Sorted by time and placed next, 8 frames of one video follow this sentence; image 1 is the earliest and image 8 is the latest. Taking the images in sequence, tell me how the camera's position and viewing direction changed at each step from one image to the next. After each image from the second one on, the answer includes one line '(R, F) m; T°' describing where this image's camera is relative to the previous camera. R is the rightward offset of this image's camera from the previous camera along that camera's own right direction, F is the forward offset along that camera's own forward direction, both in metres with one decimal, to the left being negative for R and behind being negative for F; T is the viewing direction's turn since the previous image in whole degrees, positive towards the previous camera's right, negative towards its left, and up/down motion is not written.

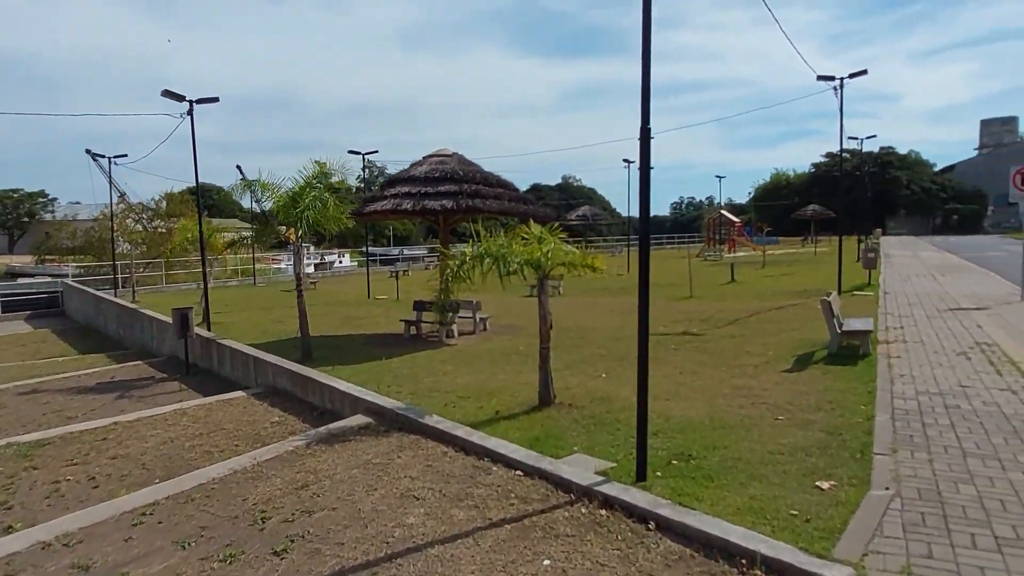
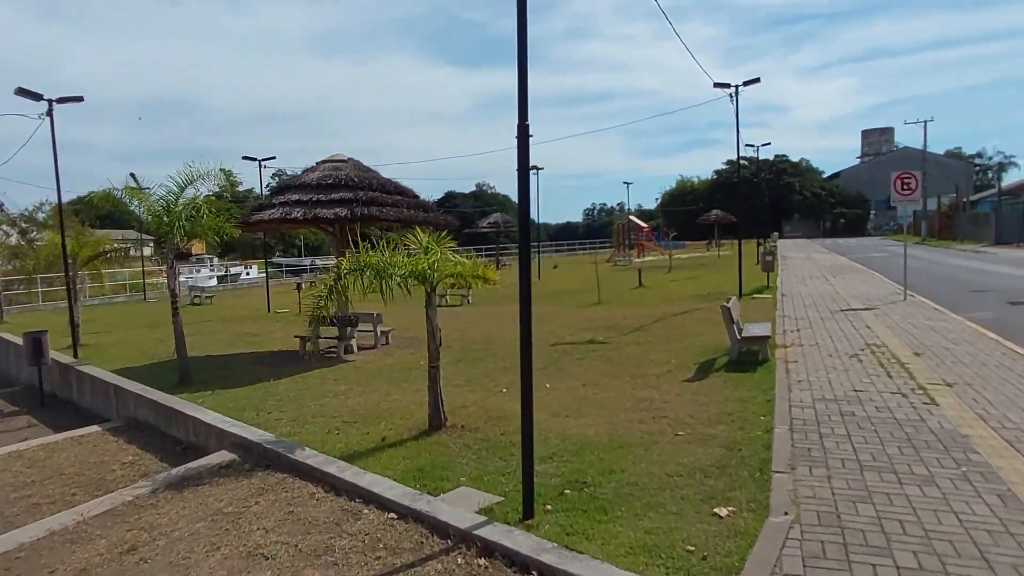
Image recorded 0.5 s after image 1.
(+0.3, +0.5) m; +7°
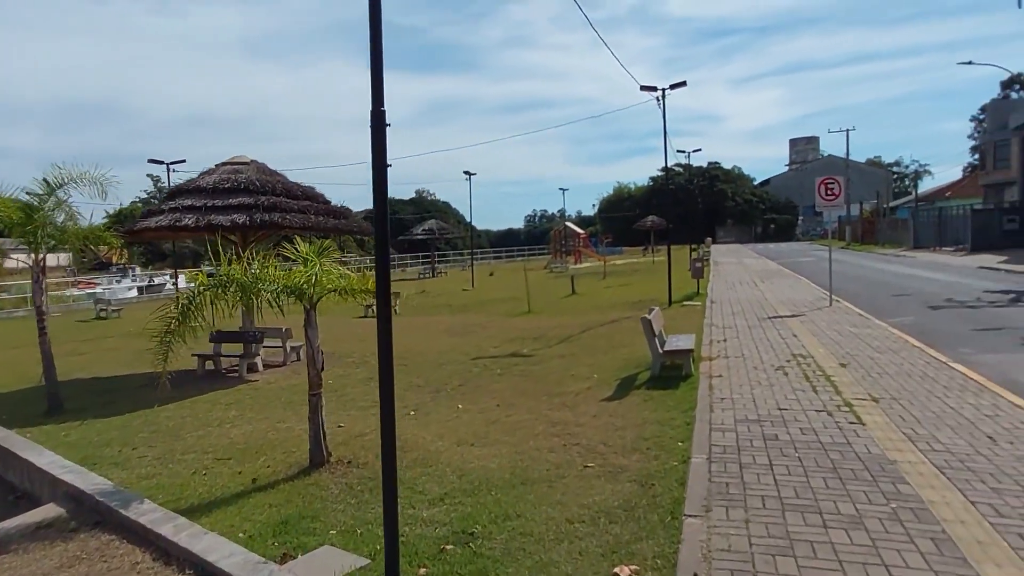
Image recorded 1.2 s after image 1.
(+0.5, +0.8) m; +5°
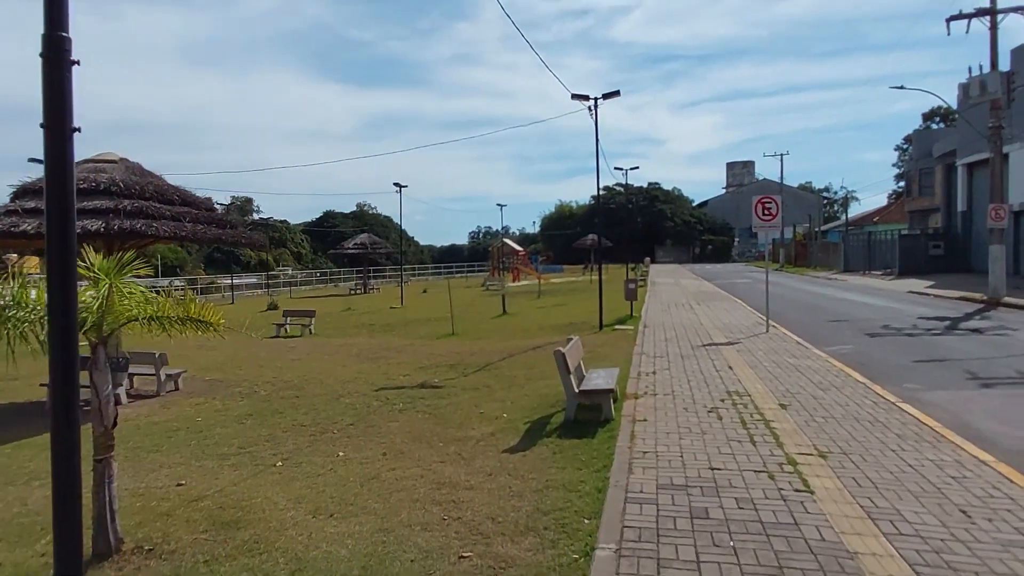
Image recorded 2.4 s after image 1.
(+0.6, +1.4) m; +5°
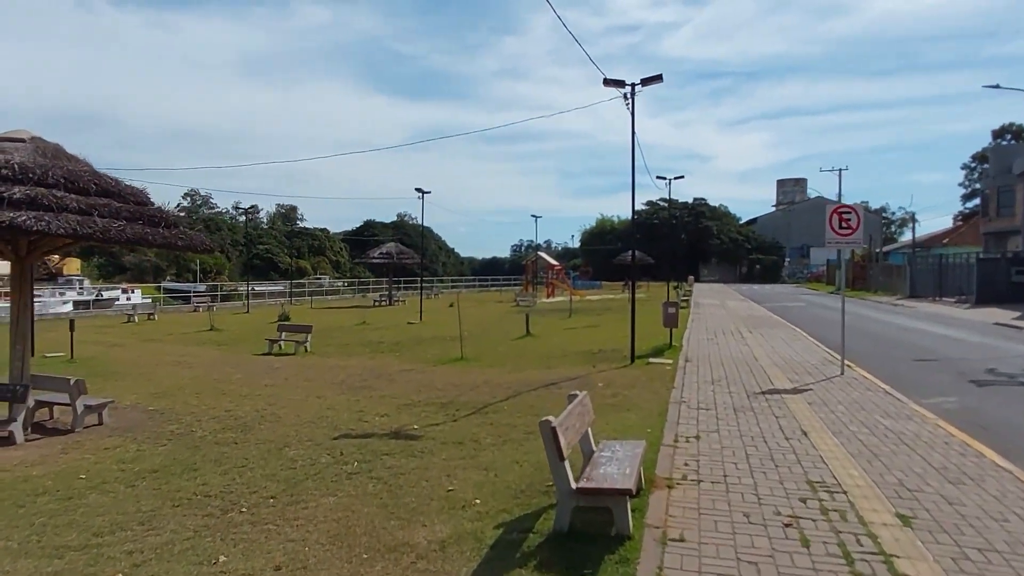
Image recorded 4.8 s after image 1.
(+0.5, +2.7) m; -3°
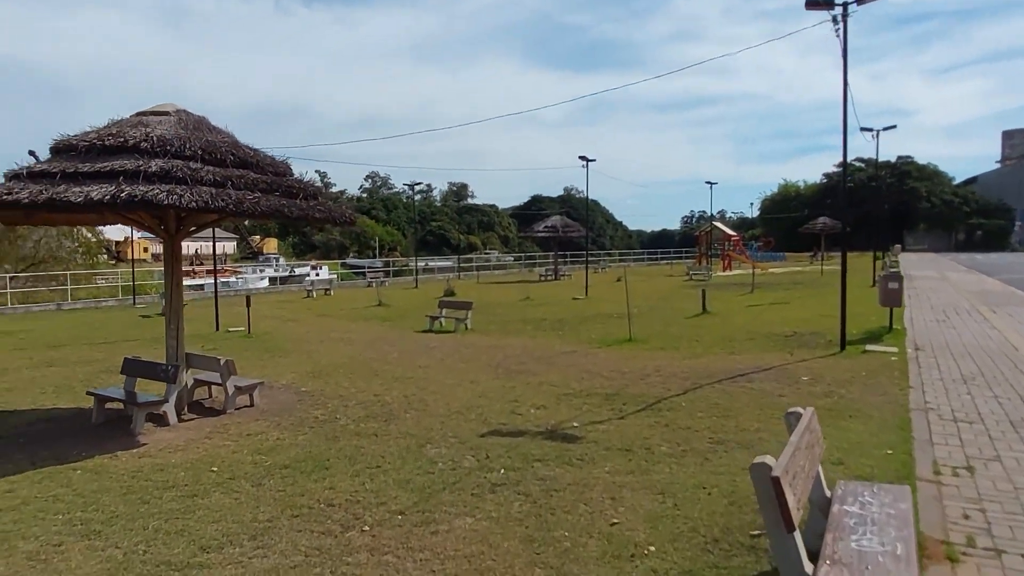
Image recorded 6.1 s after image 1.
(-0.1, +1.6) m; -14°
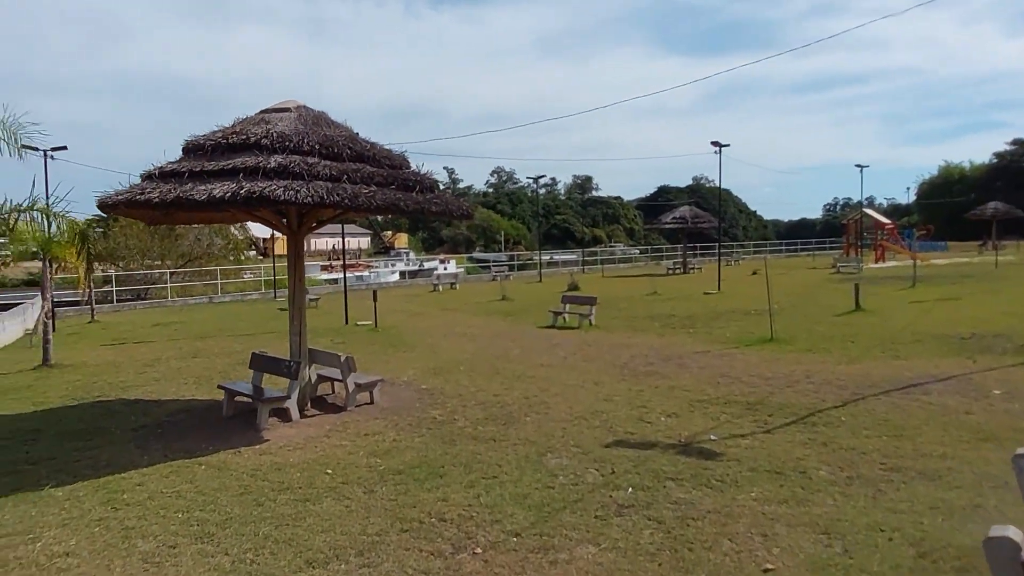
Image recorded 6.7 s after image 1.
(0.0, +0.7) m; -11°
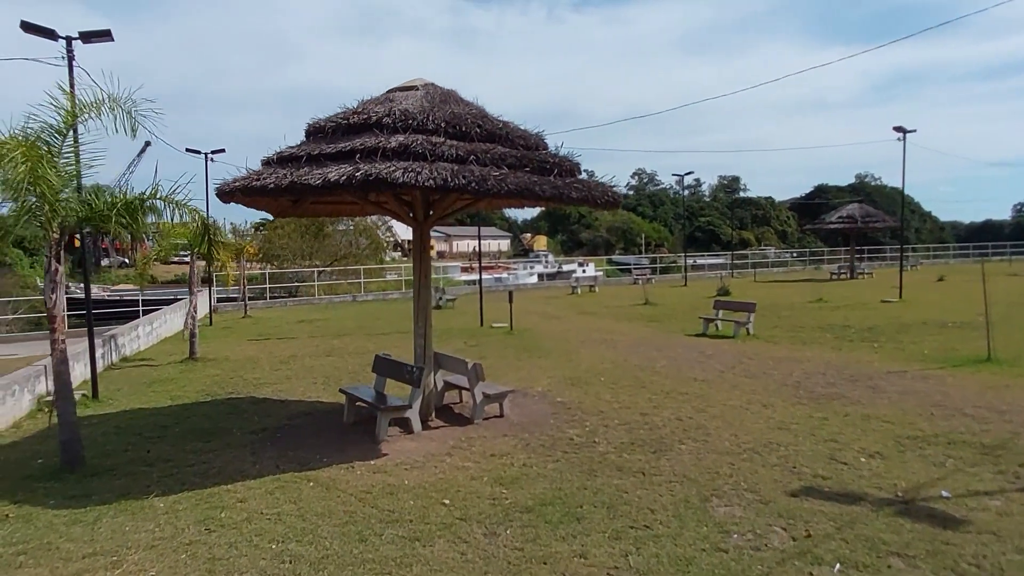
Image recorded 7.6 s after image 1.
(-0.2, +1.2) m; -12°
